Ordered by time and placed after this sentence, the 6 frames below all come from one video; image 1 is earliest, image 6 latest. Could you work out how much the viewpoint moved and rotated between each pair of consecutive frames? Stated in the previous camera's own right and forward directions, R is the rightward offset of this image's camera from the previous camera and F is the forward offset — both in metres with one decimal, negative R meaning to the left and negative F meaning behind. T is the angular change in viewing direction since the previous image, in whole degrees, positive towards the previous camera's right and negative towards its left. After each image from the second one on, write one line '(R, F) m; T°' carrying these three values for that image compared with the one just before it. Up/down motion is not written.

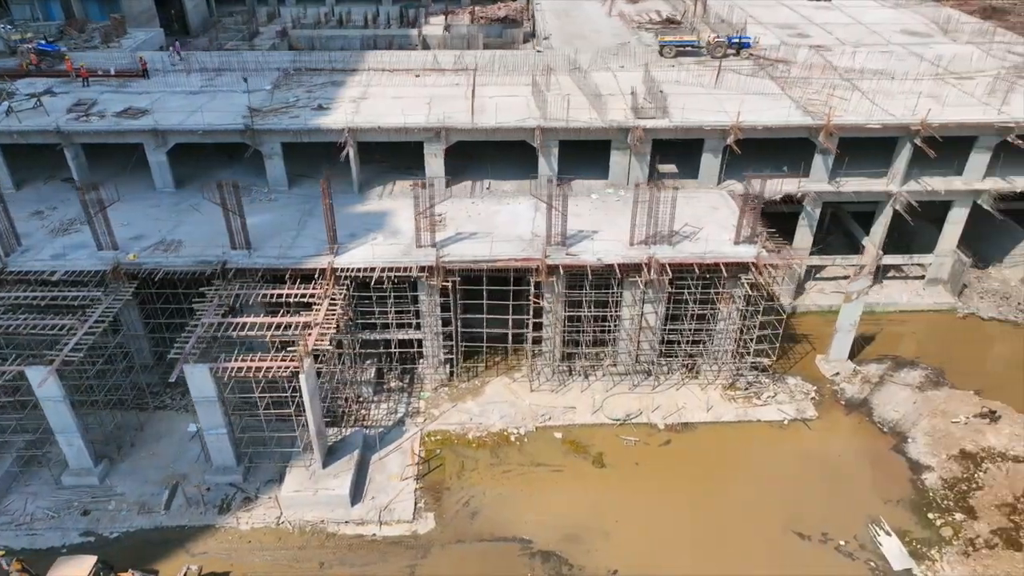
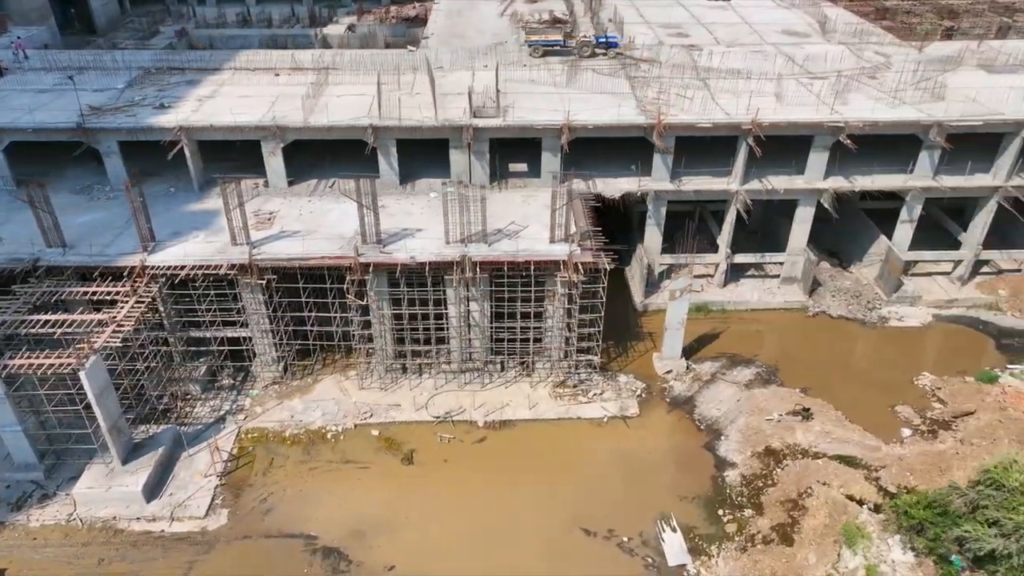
(+6.4, -0.1) m; 0°
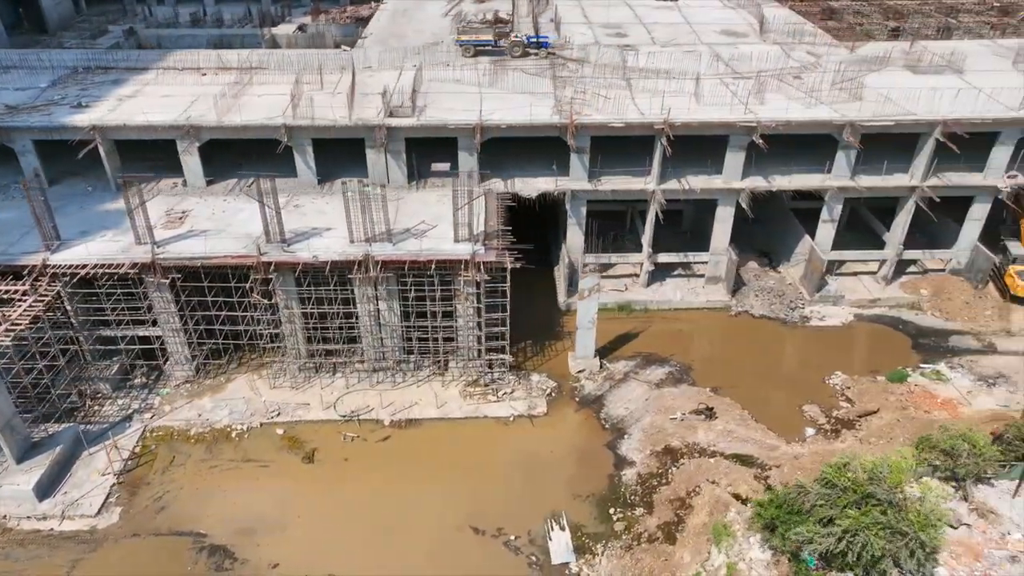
(+3.4, 0.0) m; 0°
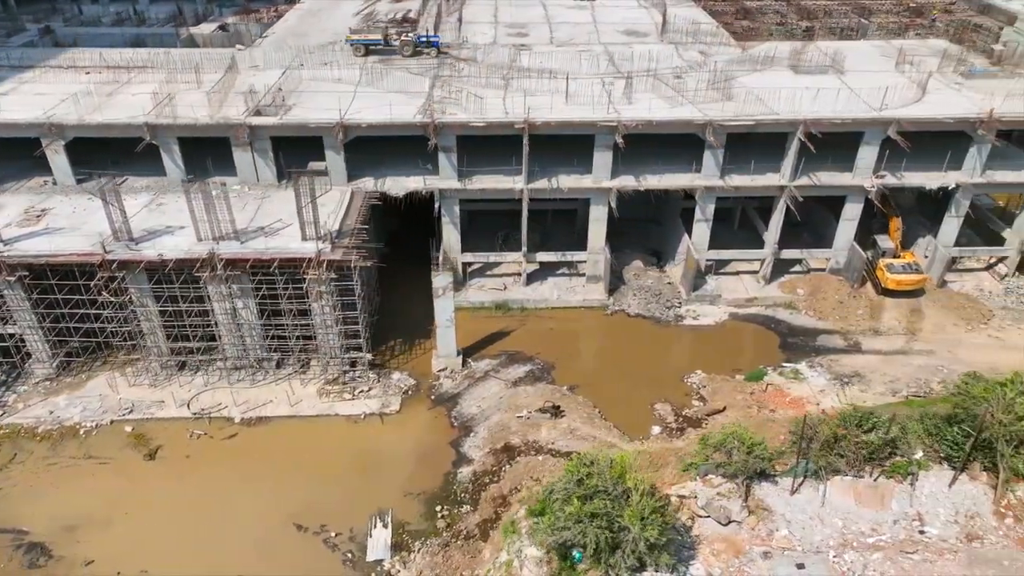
(+5.4, -0.1) m; 0°
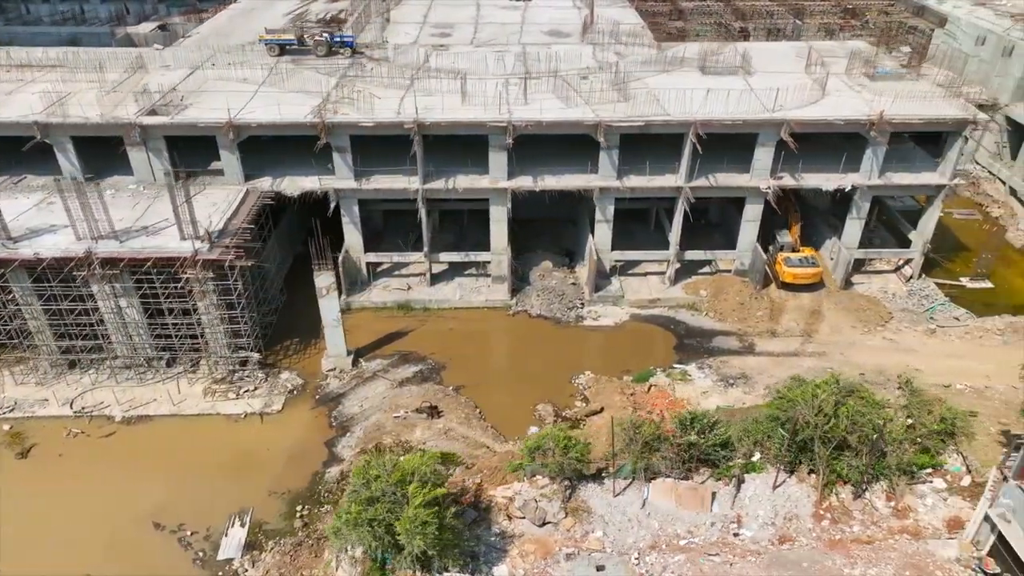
(+4.4, 0.0) m; 0°
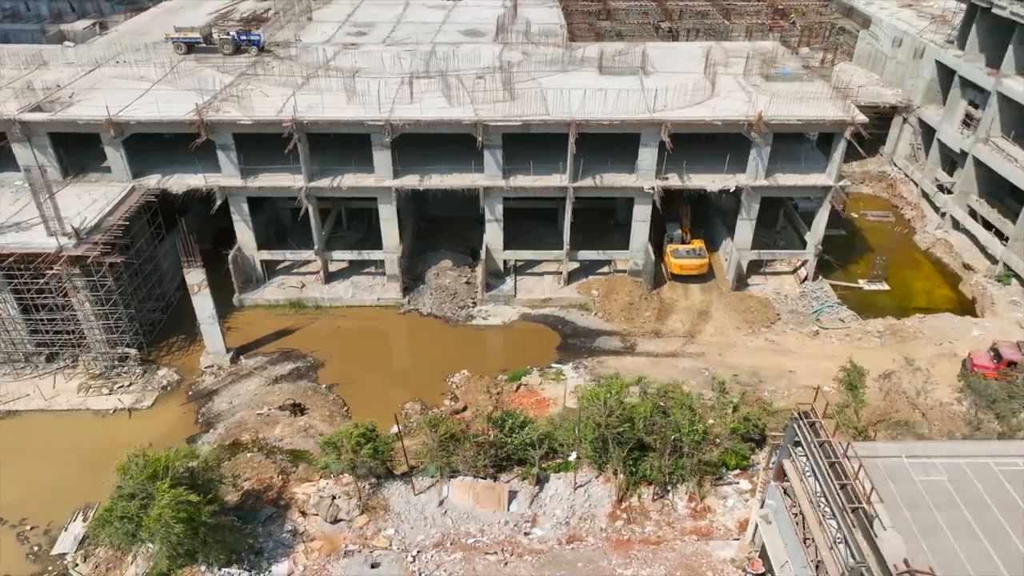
(+5.0, 0.0) m; 0°
